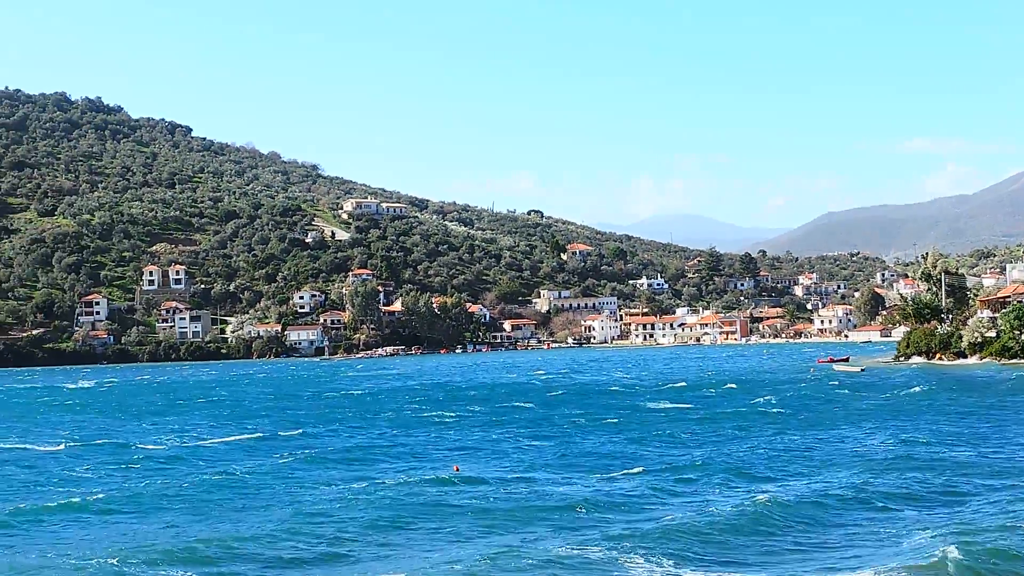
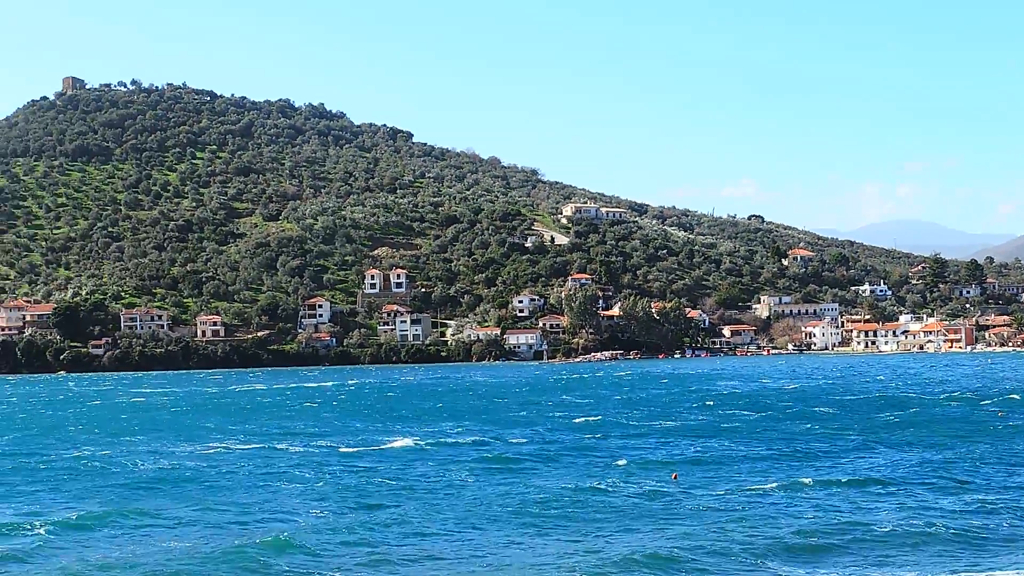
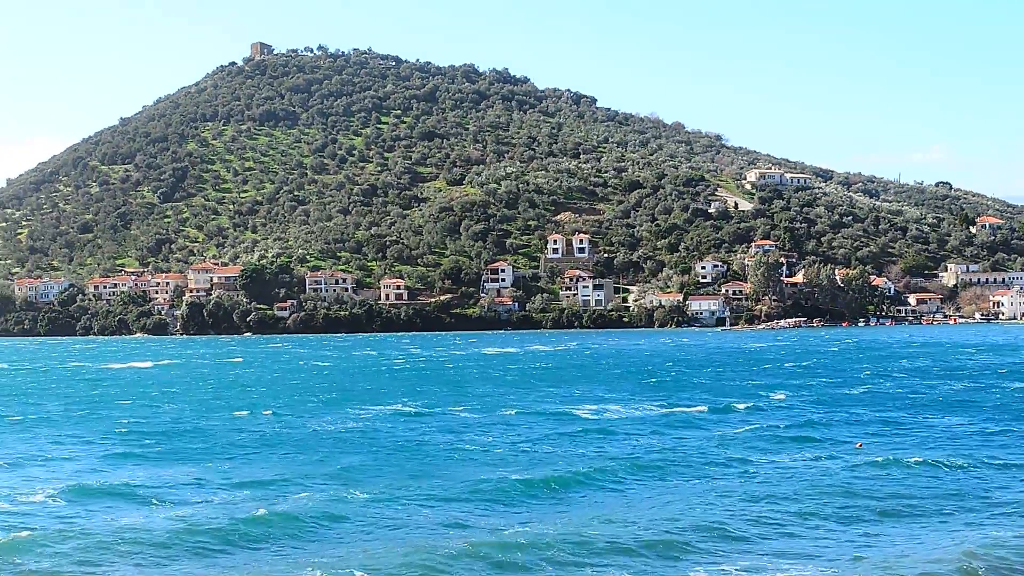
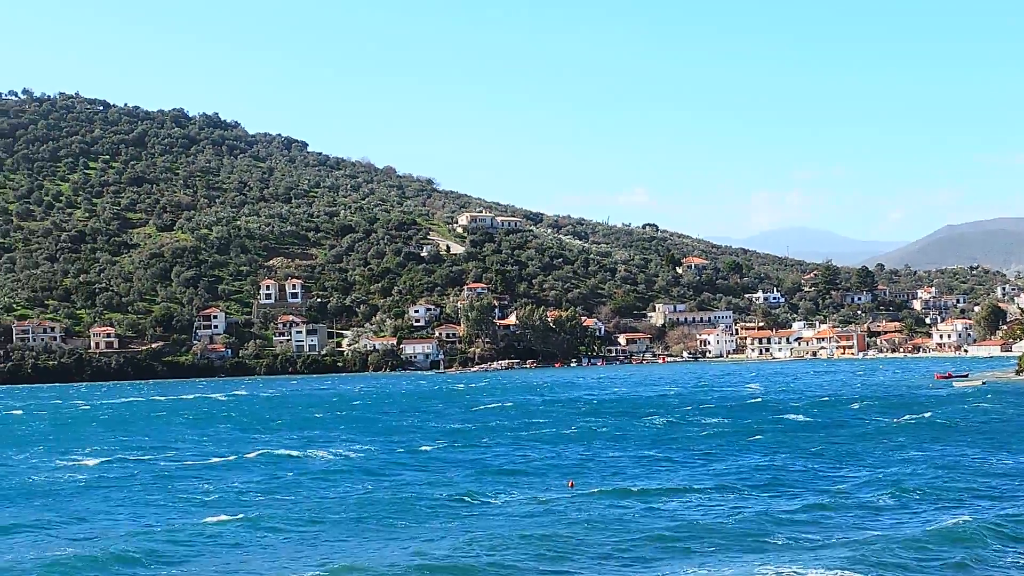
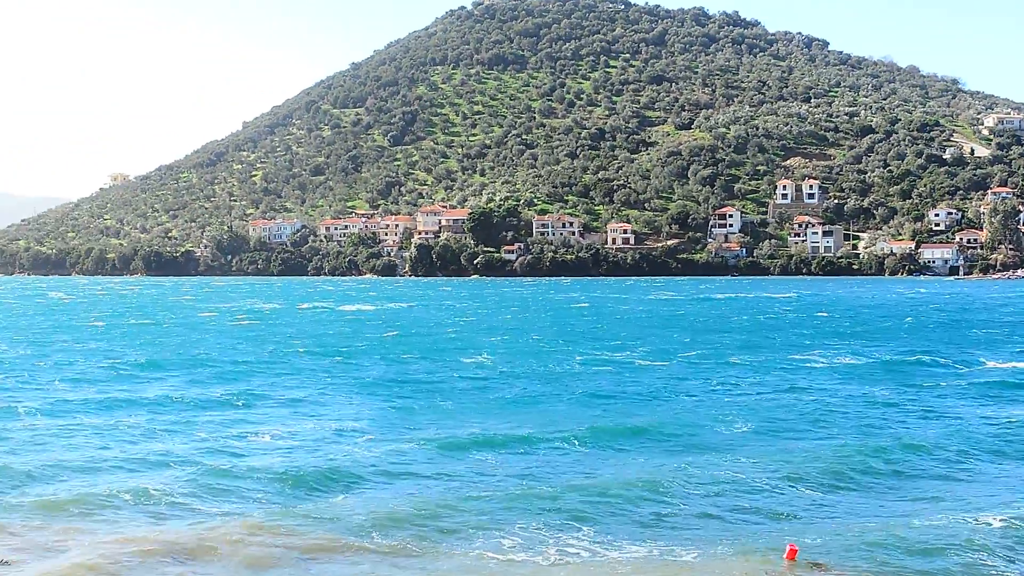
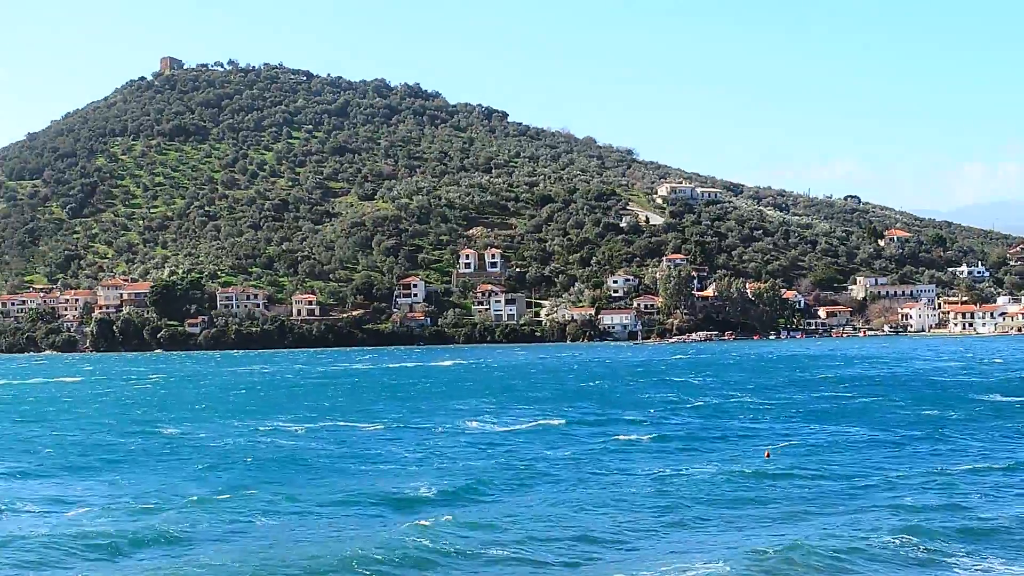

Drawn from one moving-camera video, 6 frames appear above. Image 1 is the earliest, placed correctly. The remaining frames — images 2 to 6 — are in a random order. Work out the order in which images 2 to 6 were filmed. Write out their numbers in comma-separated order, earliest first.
4, 2, 6, 3, 5
